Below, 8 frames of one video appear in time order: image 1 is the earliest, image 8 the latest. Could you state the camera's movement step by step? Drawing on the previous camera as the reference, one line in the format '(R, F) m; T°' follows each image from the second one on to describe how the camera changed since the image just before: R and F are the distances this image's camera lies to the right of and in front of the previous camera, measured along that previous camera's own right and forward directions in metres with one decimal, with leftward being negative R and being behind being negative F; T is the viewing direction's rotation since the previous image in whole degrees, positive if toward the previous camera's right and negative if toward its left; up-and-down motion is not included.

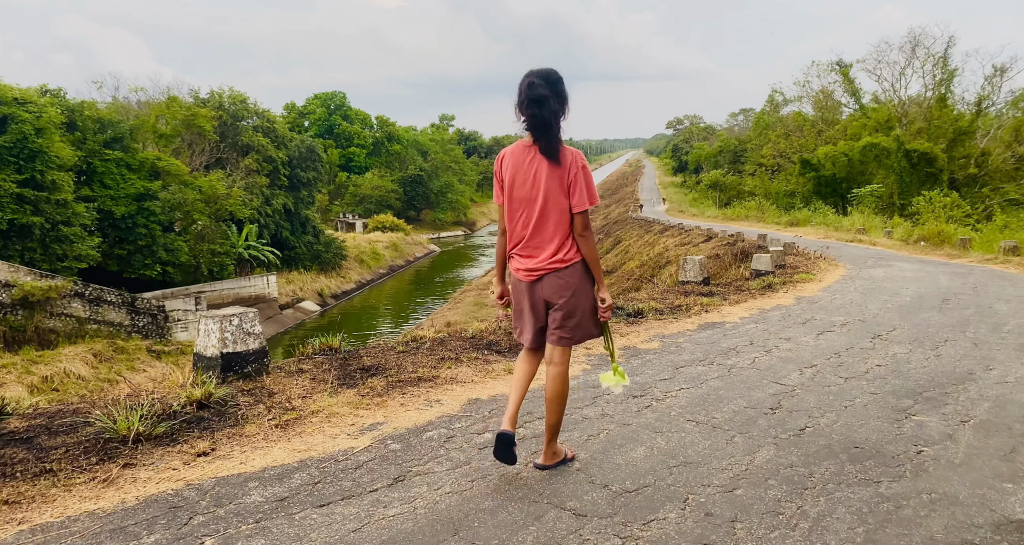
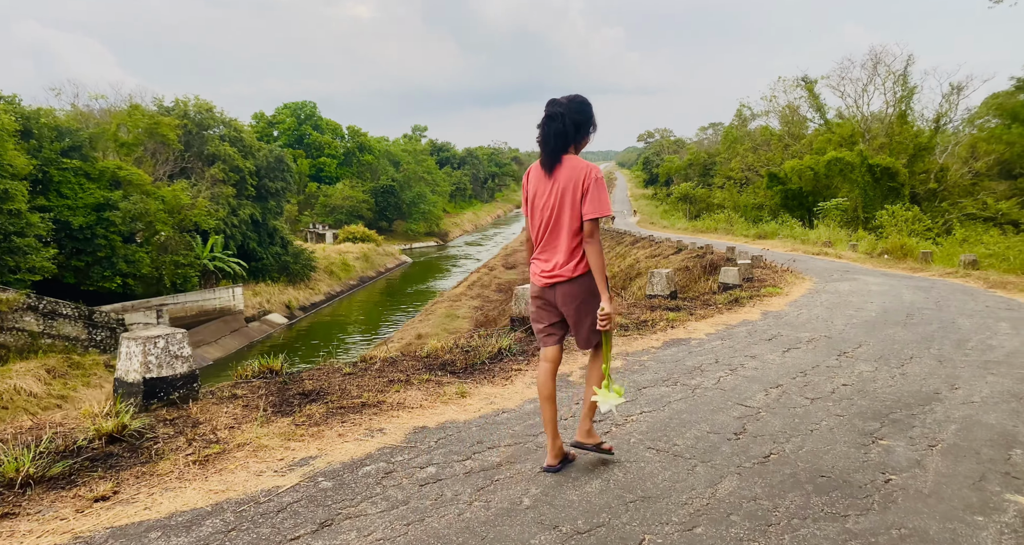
(+0.1, +0.2) m; +2°
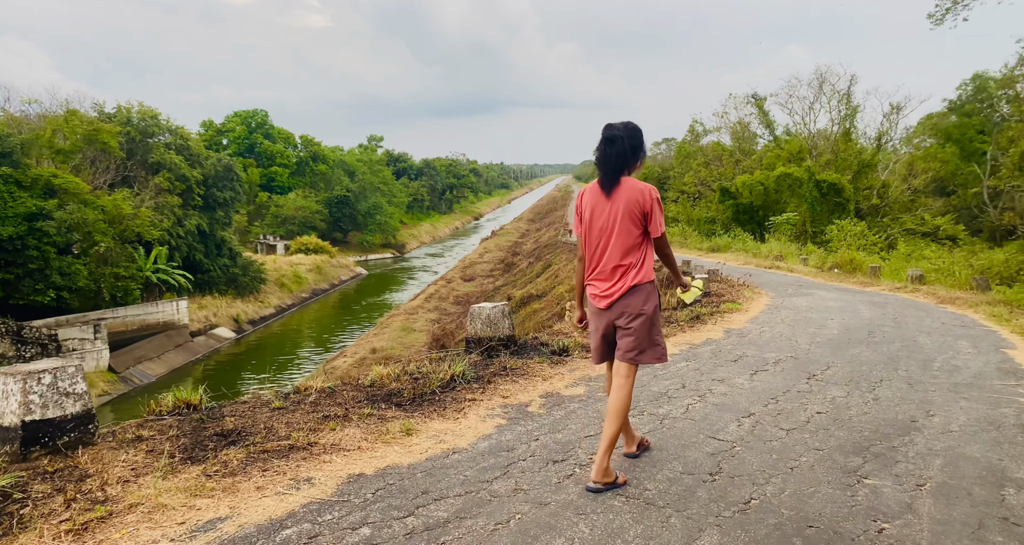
(0.0, +0.4) m; +3°
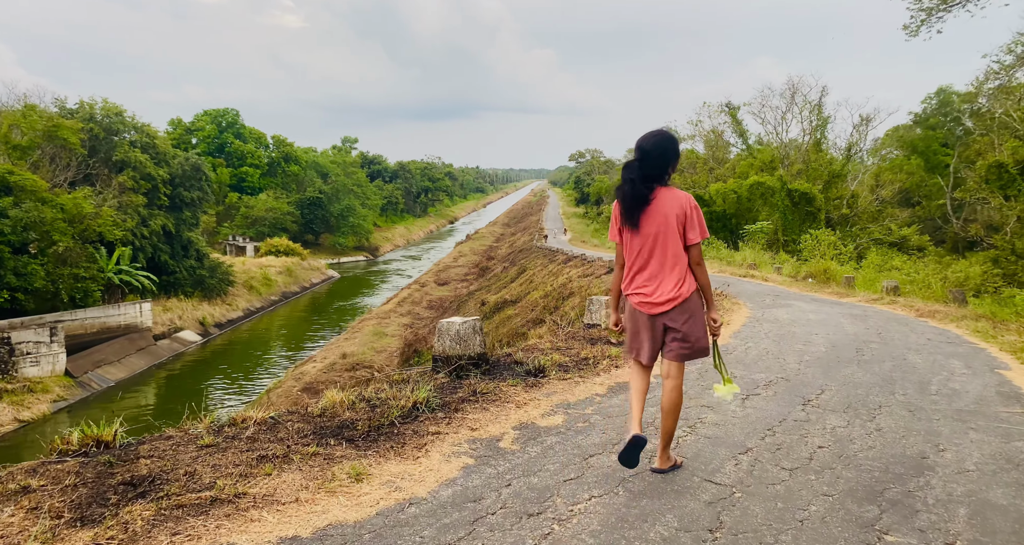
(0.0, +0.5) m; +2°
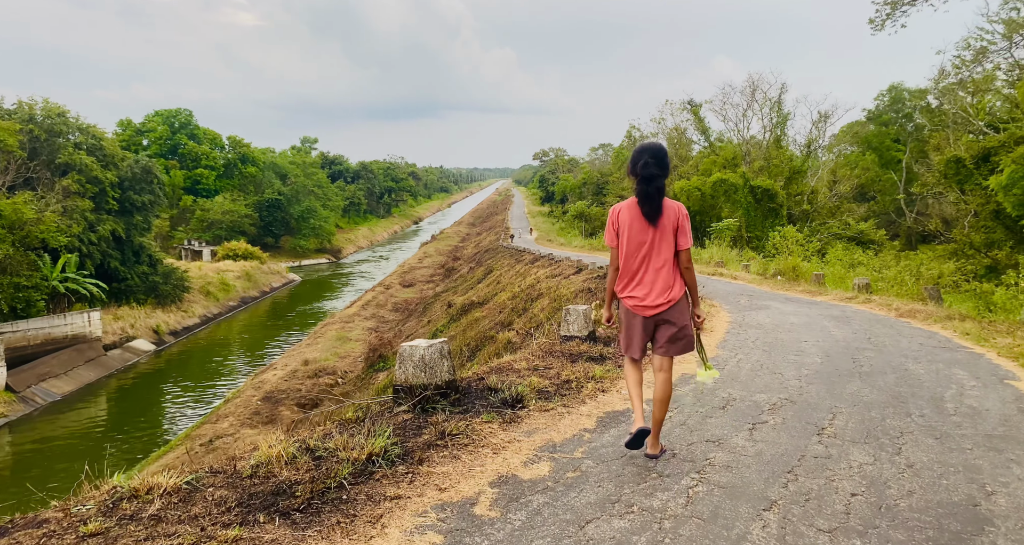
(0.0, +0.7) m; +3°
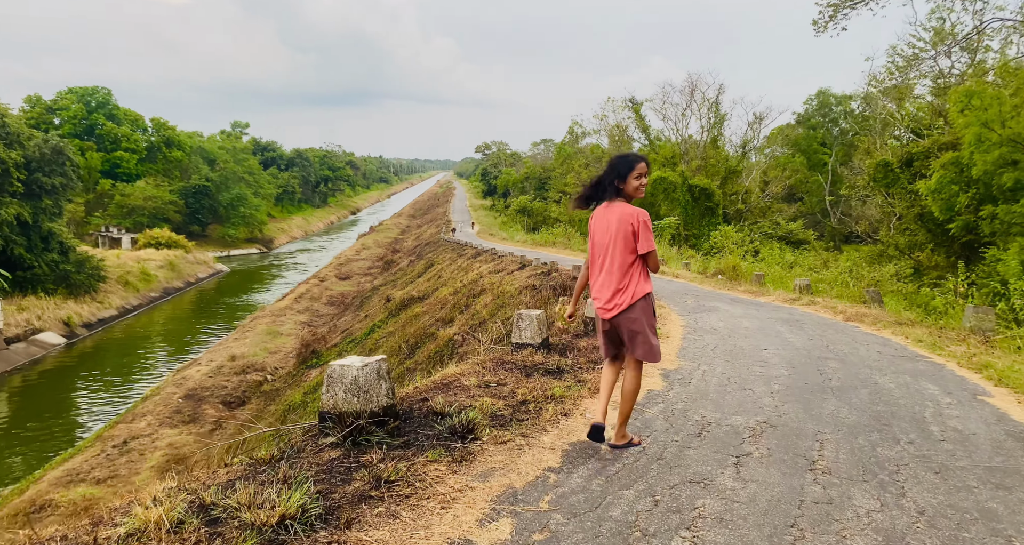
(-0.1, +0.7) m; +5°
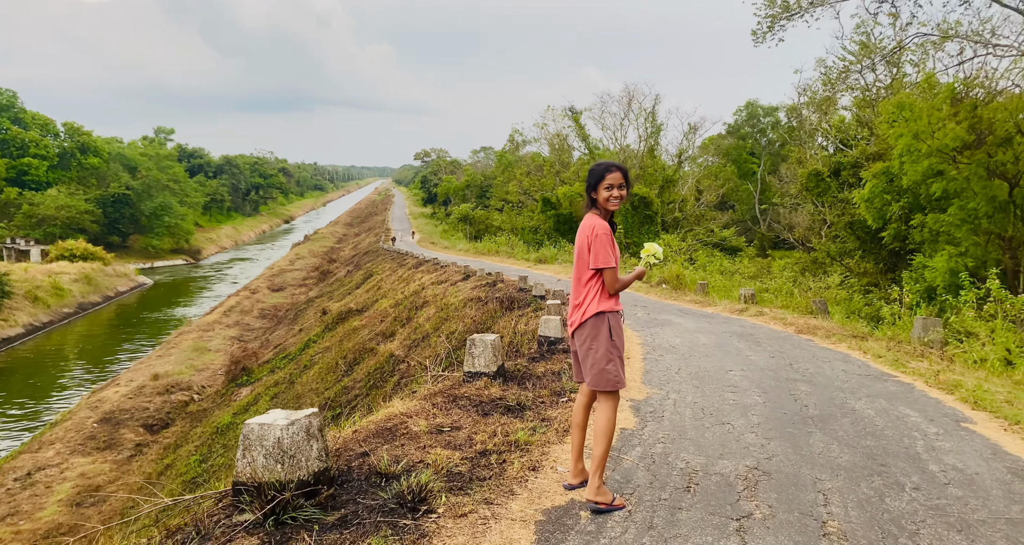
(-0.1, +0.7) m; +5°
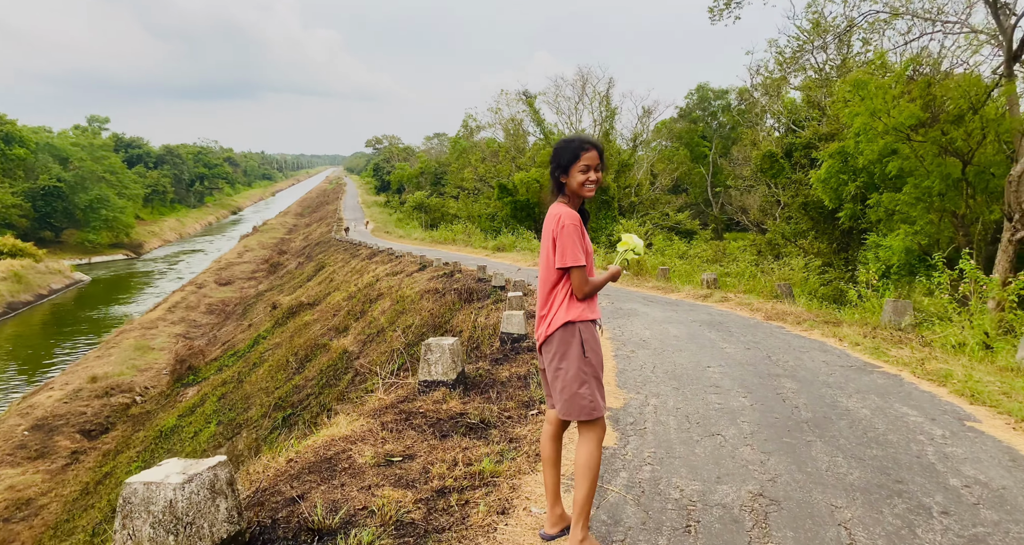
(0.0, +0.7) m; +3°
